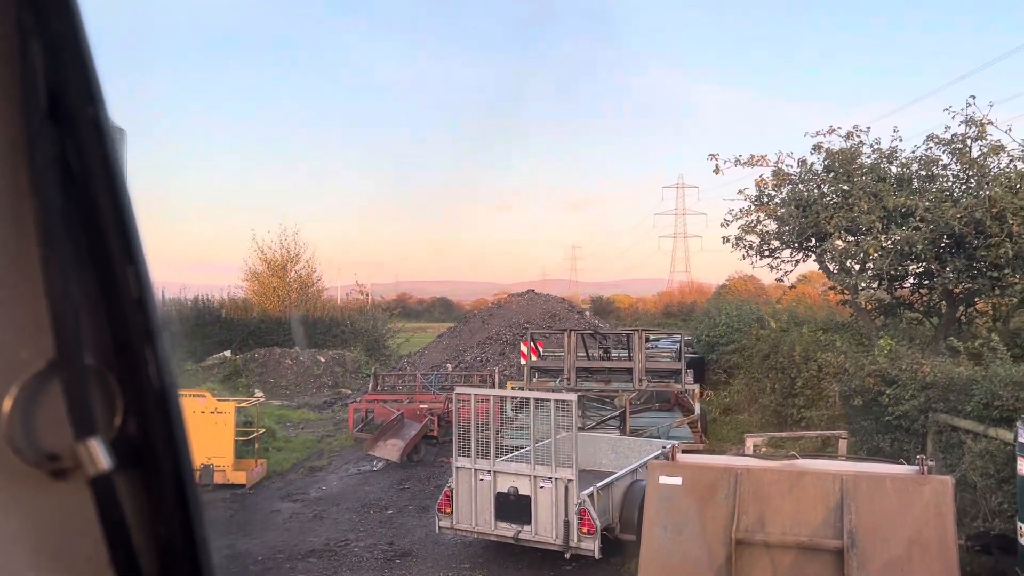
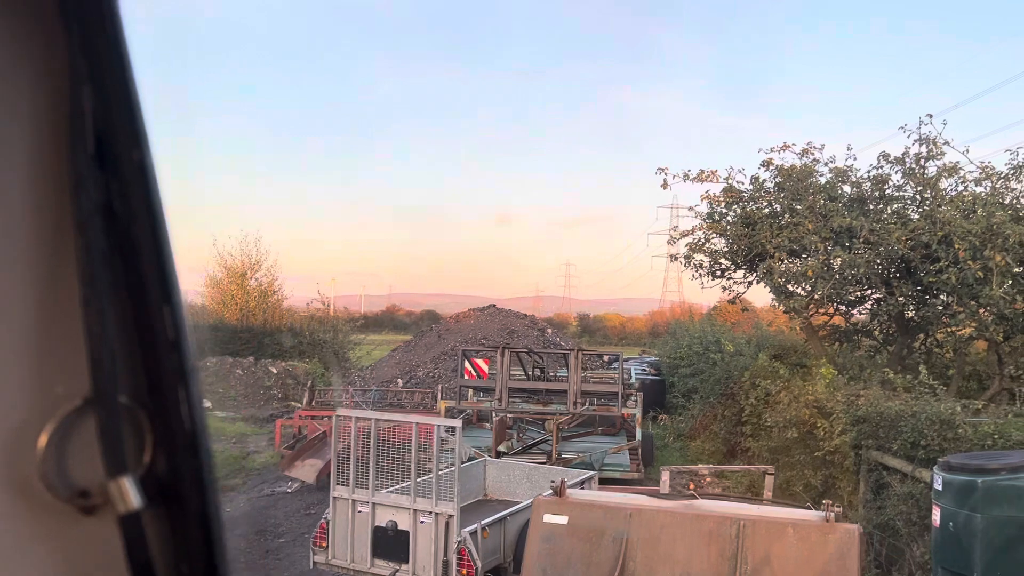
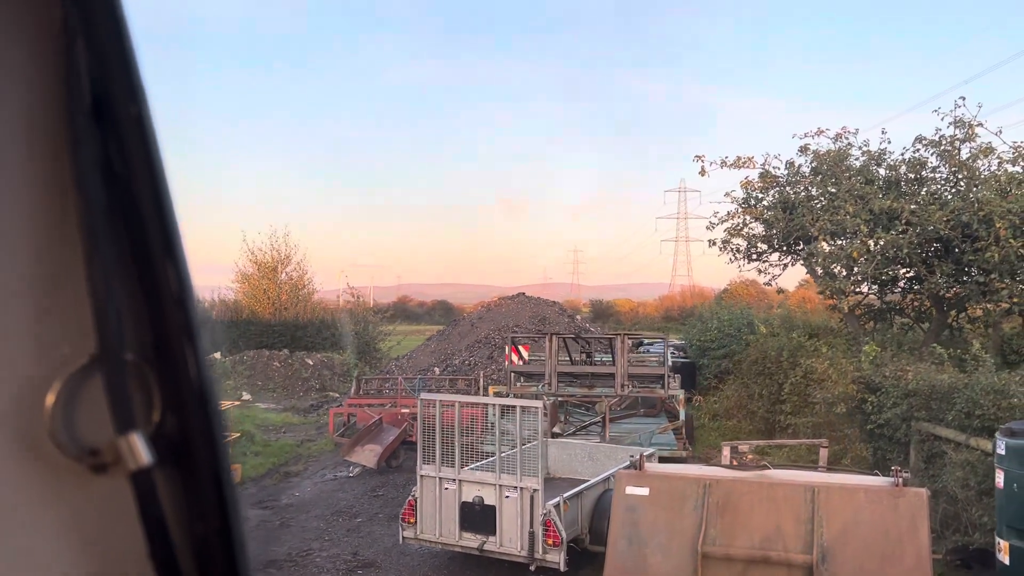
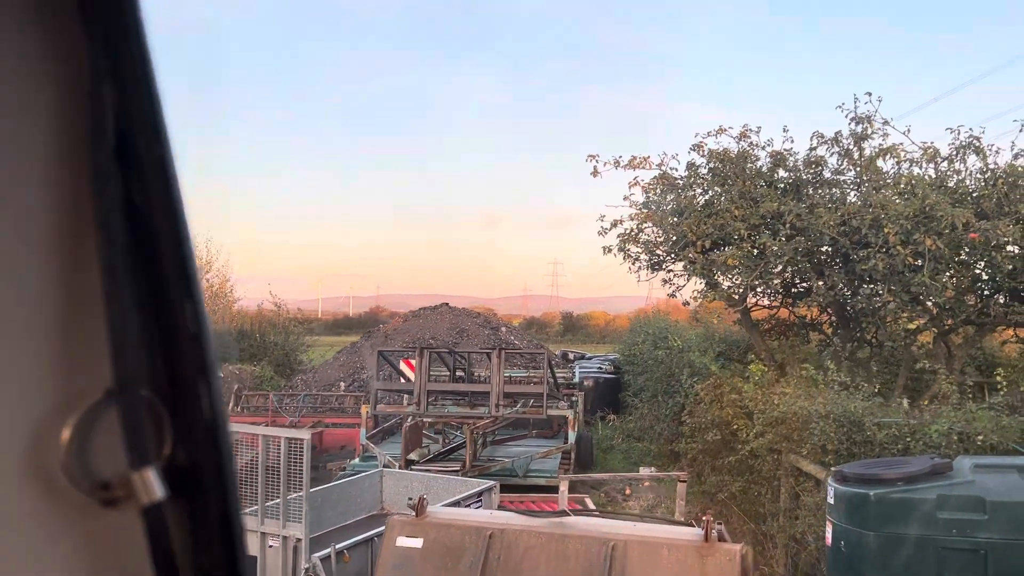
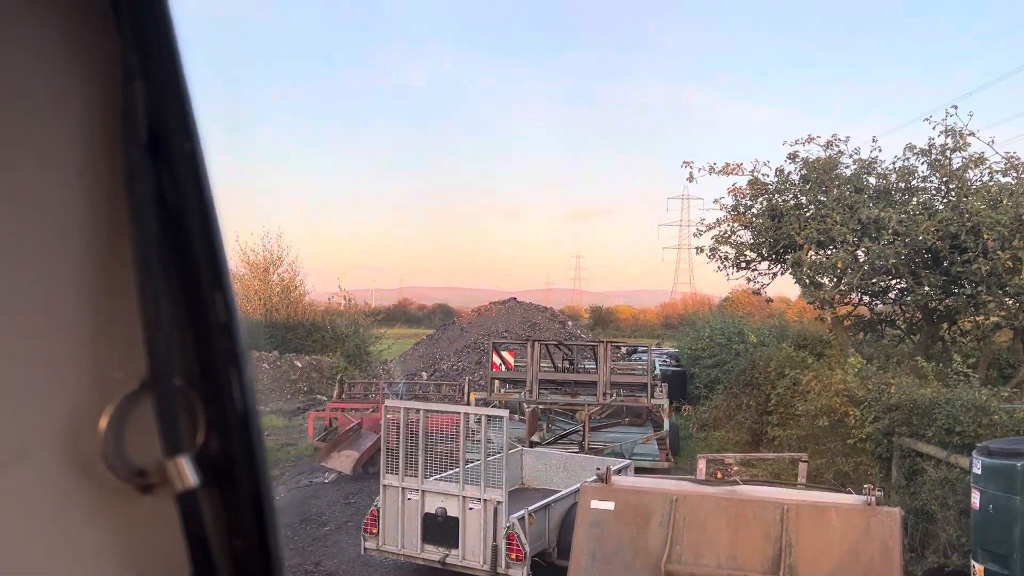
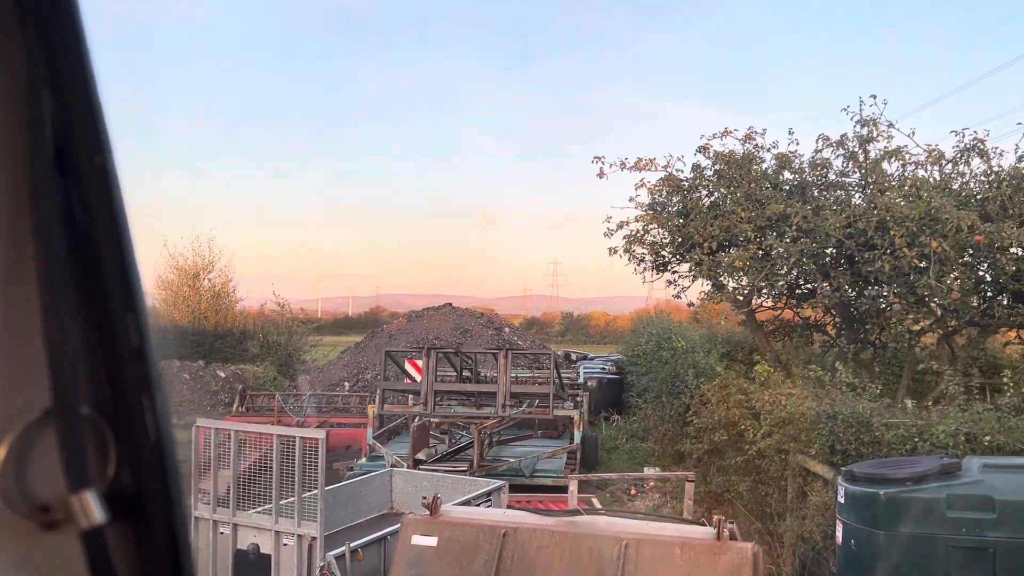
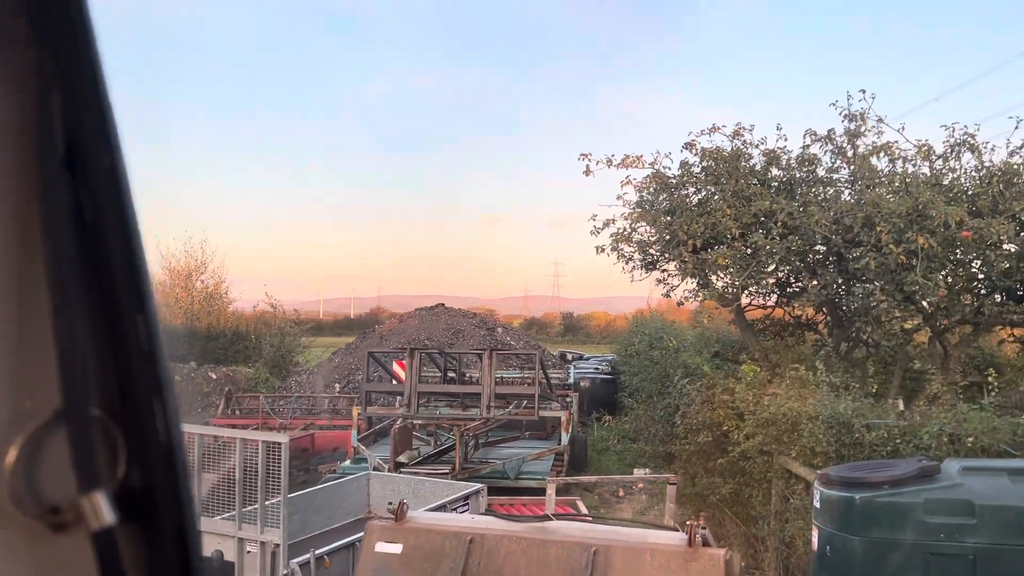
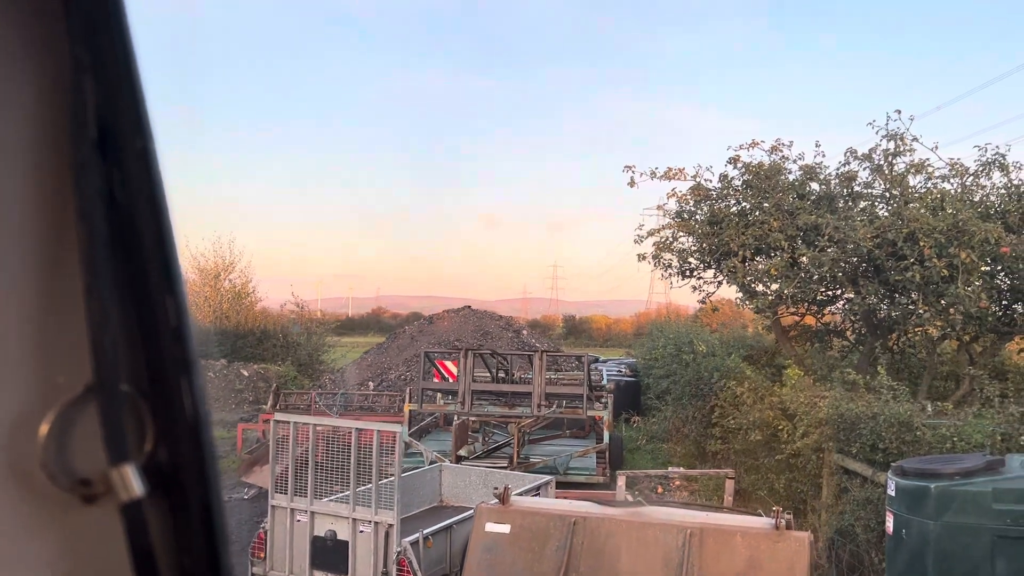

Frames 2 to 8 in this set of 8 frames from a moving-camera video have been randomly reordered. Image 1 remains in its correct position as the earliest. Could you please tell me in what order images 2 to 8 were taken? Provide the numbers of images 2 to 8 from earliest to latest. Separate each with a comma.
3, 5, 2, 8, 6, 4, 7
